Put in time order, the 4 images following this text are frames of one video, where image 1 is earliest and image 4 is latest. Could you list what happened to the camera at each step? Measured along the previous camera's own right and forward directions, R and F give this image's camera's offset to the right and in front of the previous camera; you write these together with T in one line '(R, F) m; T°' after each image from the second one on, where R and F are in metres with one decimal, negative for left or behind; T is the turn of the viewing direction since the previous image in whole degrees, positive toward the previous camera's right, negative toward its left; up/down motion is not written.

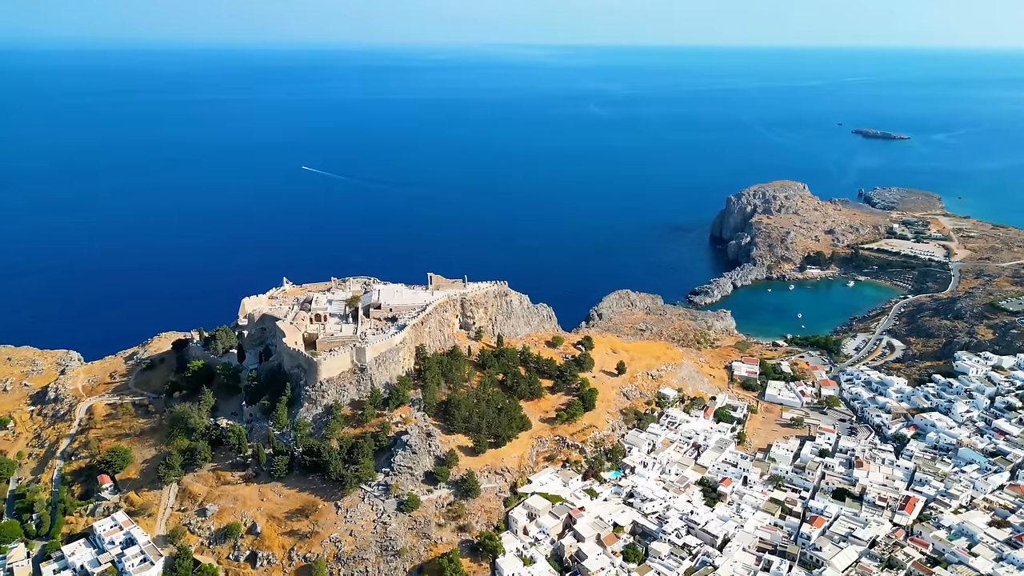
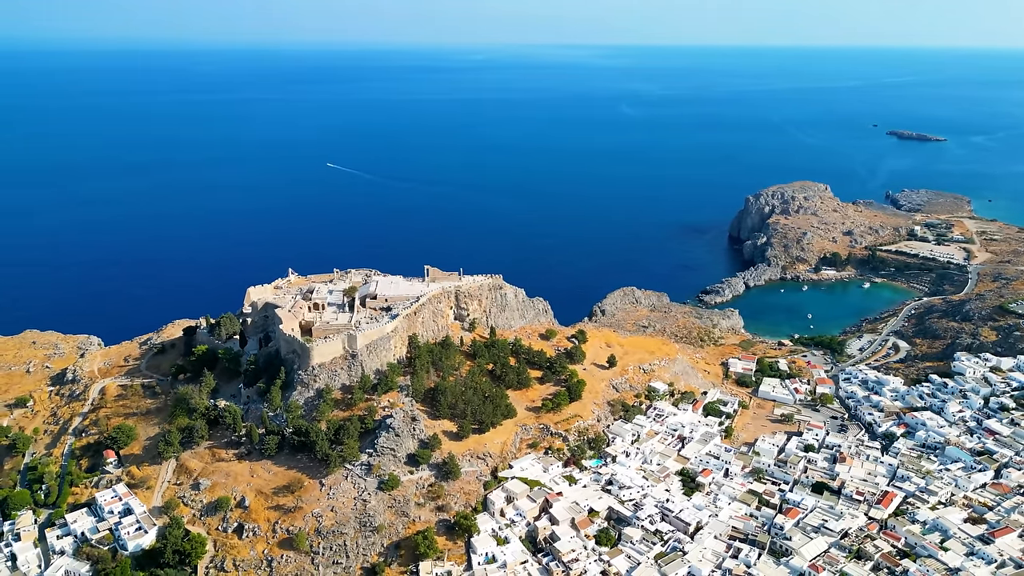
(+2.8, -1.3) m; -2°
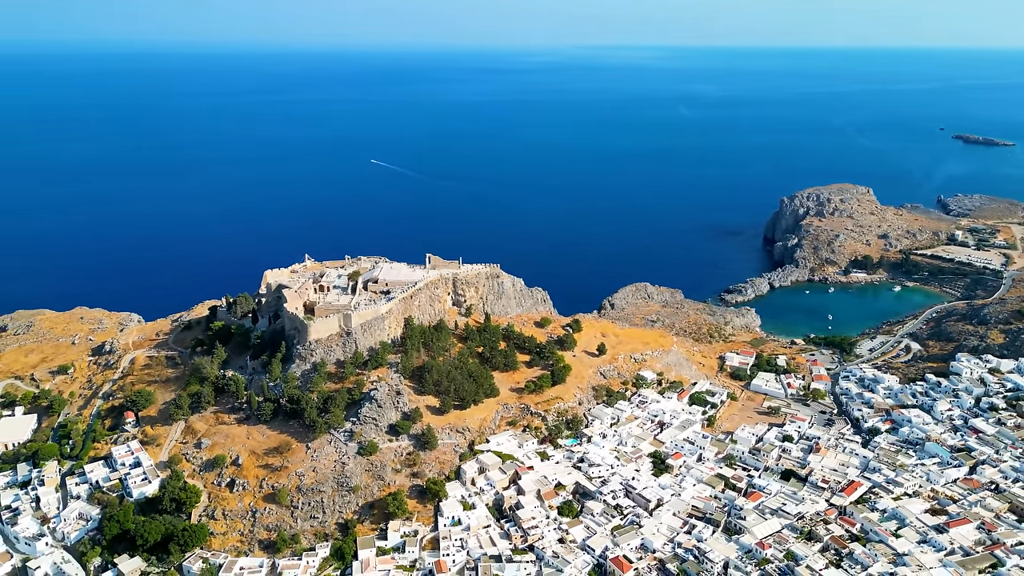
(+4.8, -2.4) m; -4°
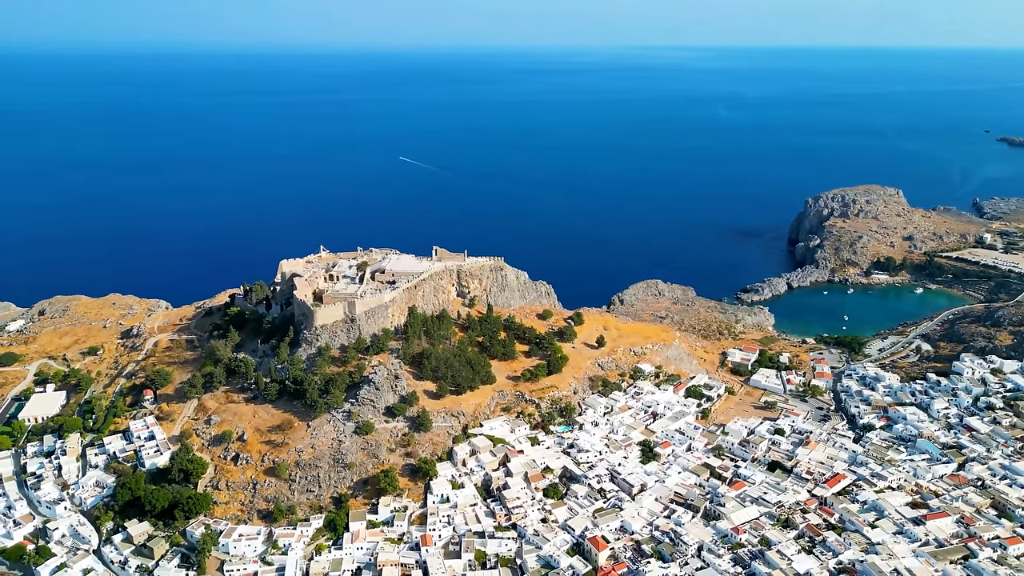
(+2.7, -1.6) m; -3°
